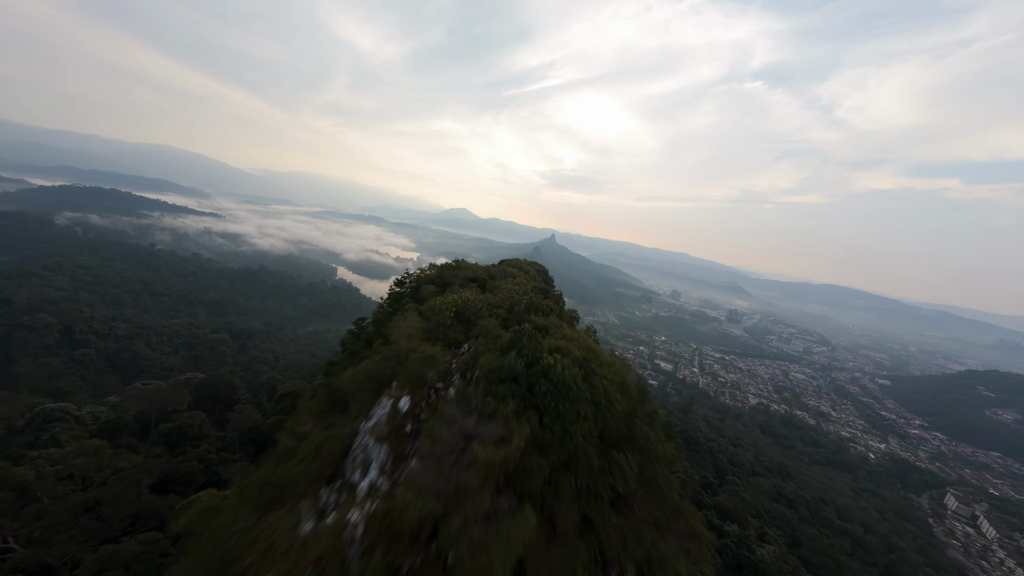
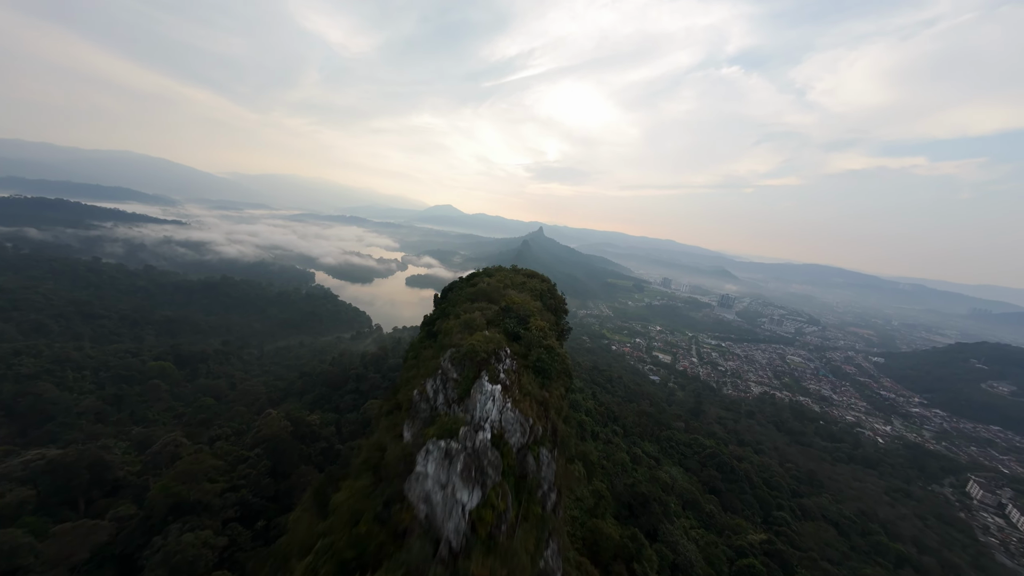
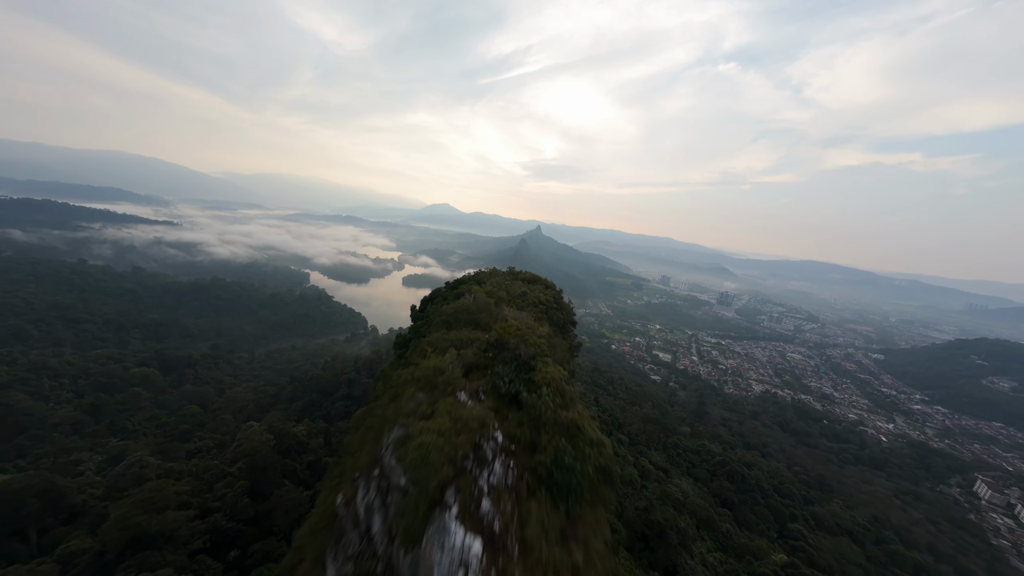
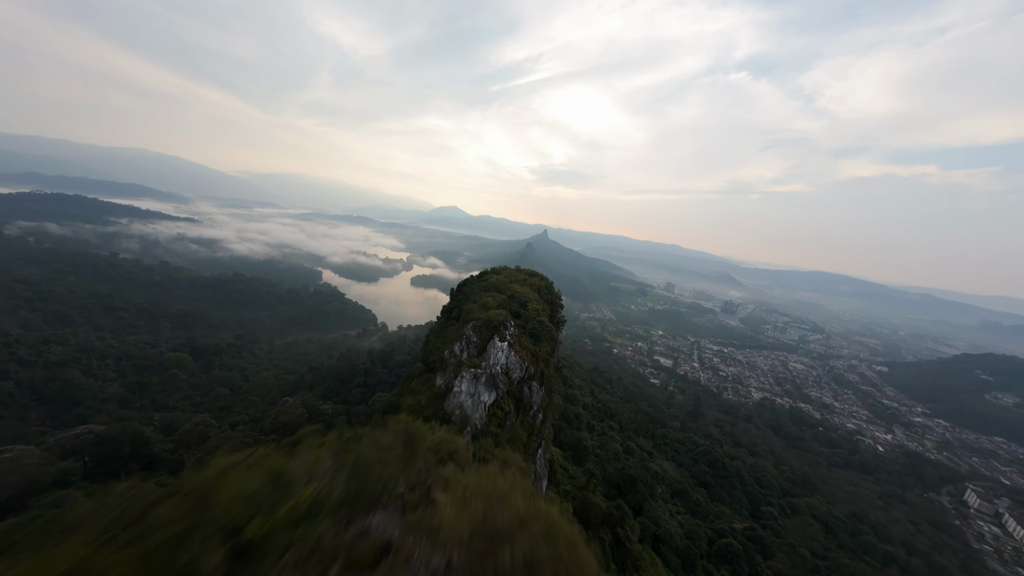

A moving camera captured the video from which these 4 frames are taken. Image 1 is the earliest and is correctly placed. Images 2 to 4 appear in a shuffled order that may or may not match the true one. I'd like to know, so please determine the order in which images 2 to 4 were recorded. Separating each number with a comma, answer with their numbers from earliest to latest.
4, 2, 3
